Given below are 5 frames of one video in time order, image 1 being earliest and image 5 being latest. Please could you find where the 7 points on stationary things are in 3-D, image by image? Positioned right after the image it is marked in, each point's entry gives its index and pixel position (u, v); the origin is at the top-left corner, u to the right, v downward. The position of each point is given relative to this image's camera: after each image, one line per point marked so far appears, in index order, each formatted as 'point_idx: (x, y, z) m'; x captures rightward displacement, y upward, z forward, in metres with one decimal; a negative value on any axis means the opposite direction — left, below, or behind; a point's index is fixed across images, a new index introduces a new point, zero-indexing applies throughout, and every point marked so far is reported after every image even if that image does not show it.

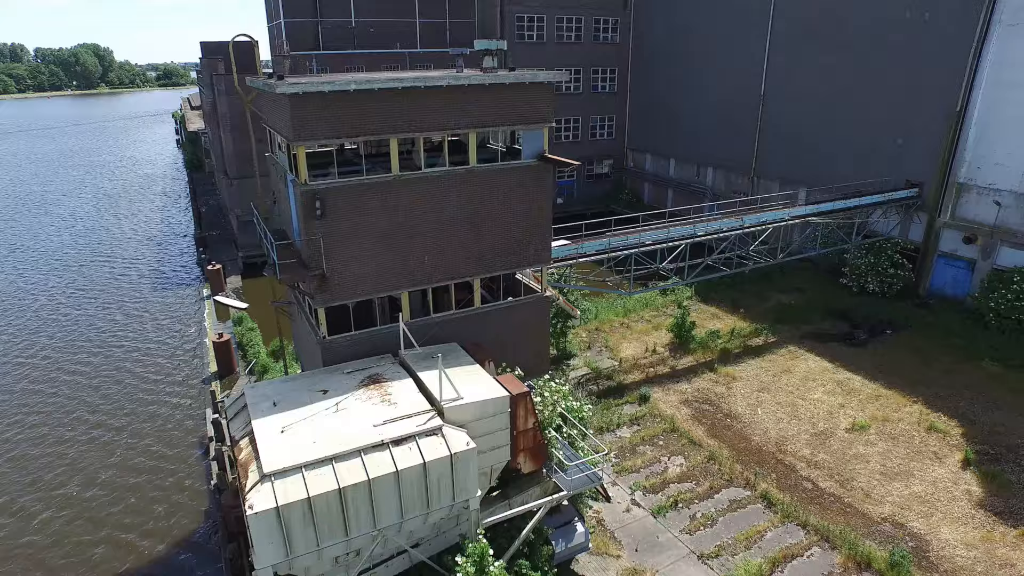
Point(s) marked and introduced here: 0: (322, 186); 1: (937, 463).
0: (-3.6, +2.0, +12.1) m
1: (+11.4, -4.7, +16.9) m
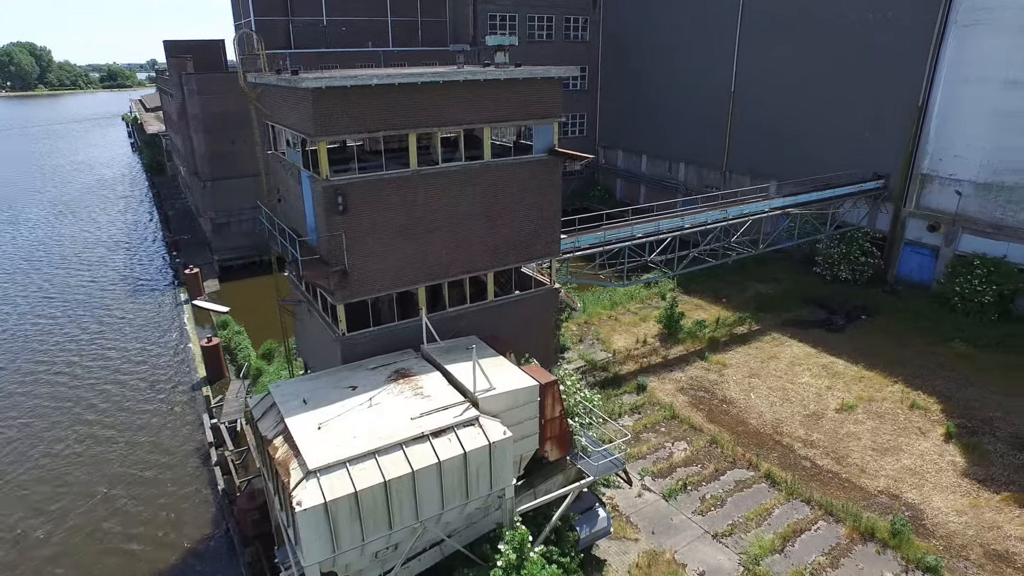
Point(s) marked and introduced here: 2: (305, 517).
0: (-3.2, +2.0, +12.1) m
1: (+11.6, -4.2, +17.9) m
2: (-3.1, -3.4, +9.3) m
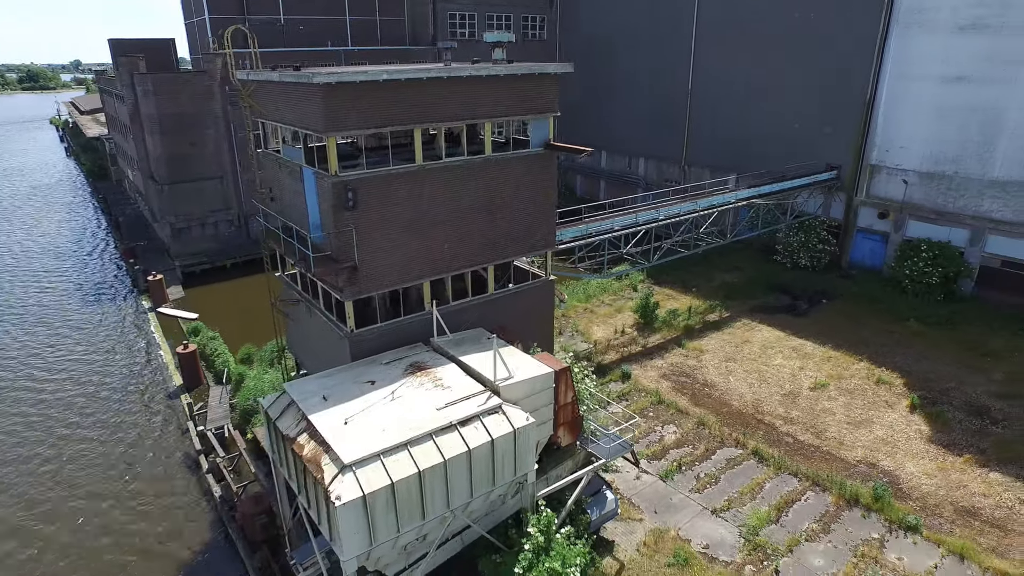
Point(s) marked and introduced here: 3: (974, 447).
0: (-3.0, +2.1, +12.1) m
1: (+11.5, -3.7, +19.1) m
2: (-2.5, -3.3, +9.3) m
3: (+12.7, -4.4, +17.4) m
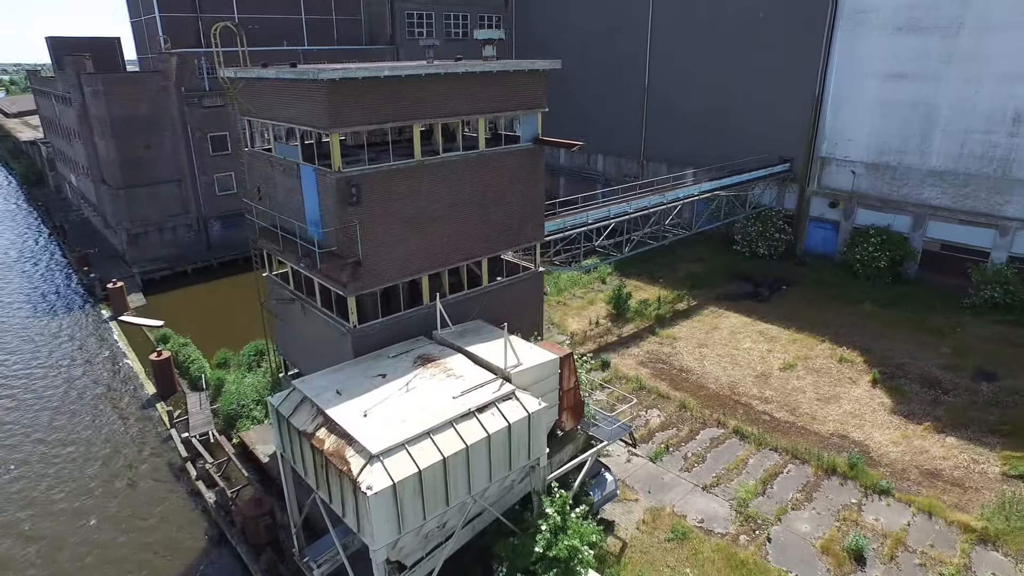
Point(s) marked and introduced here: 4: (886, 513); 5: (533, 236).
0: (-3.0, +2.2, +12.2) m
1: (+11.0, -3.1, +20.4) m
2: (-2.0, -3.2, +9.5) m
3: (+12.4, -3.8, +18.8) m
4: (+8.9, -5.4, +15.1) m
5: (+0.5, +1.3, +16.0) m
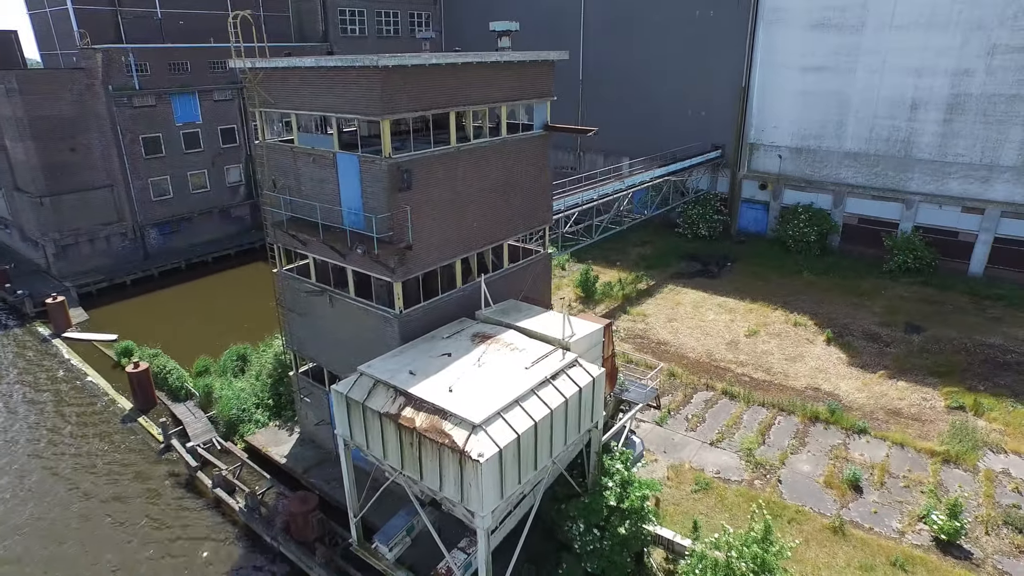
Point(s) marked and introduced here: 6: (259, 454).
0: (-2.1, +2.5, +12.4) m
1: (+10.8, -2.0, +22.7) m
2: (-0.4, -2.8, +9.9) m
3: (+12.4, -2.6, +21.4) m
4: (+9.6, -4.4, +17.2) m
5: (+0.8, +1.8, +16.7) m
6: (-6.7, -4.4, +16.8) m
